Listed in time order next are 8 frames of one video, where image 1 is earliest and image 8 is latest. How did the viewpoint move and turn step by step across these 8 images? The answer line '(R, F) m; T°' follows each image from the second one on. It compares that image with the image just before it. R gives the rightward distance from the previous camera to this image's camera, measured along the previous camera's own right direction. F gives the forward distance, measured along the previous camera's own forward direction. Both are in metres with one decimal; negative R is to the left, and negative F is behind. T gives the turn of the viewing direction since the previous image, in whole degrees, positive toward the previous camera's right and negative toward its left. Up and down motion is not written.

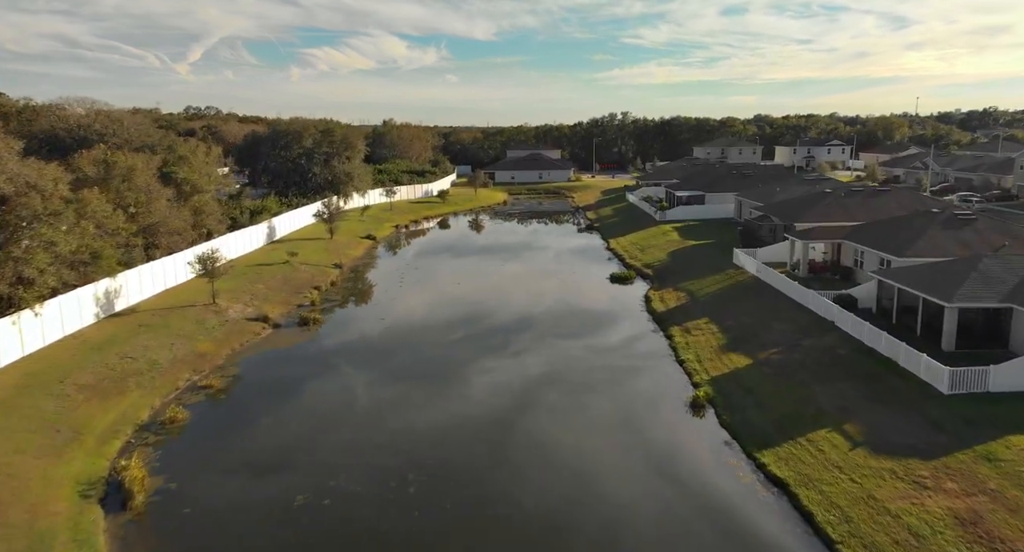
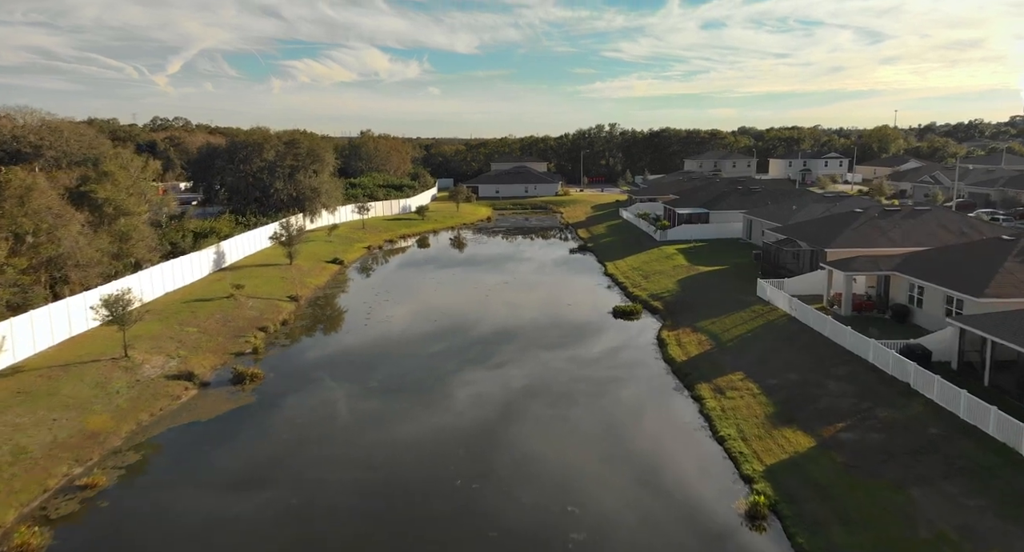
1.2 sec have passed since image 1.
(-0.1, +5.5) m; +2°
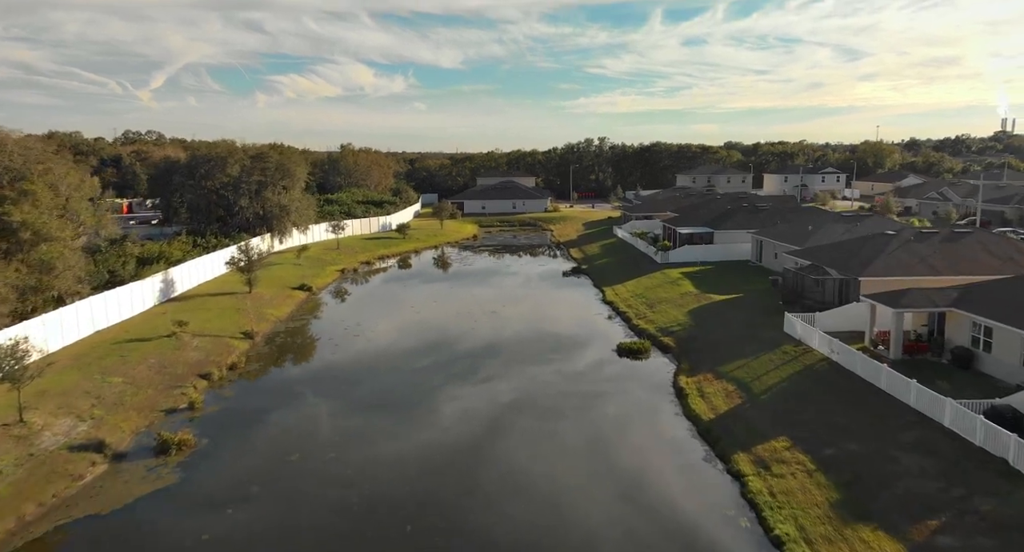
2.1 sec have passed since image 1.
(-0.1, +4.3) m; +1°
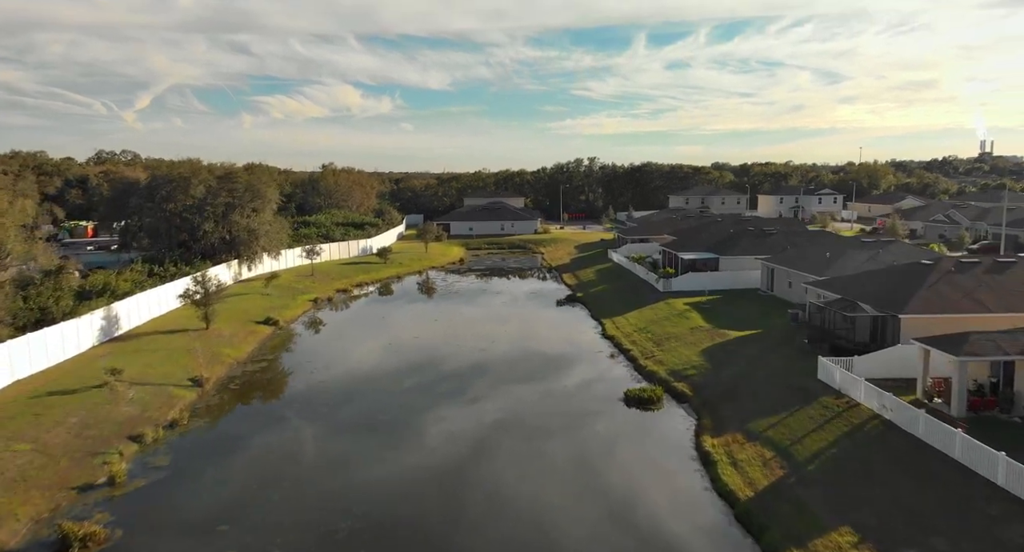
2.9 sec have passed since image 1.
(-0.2, +3.7) m; +1°
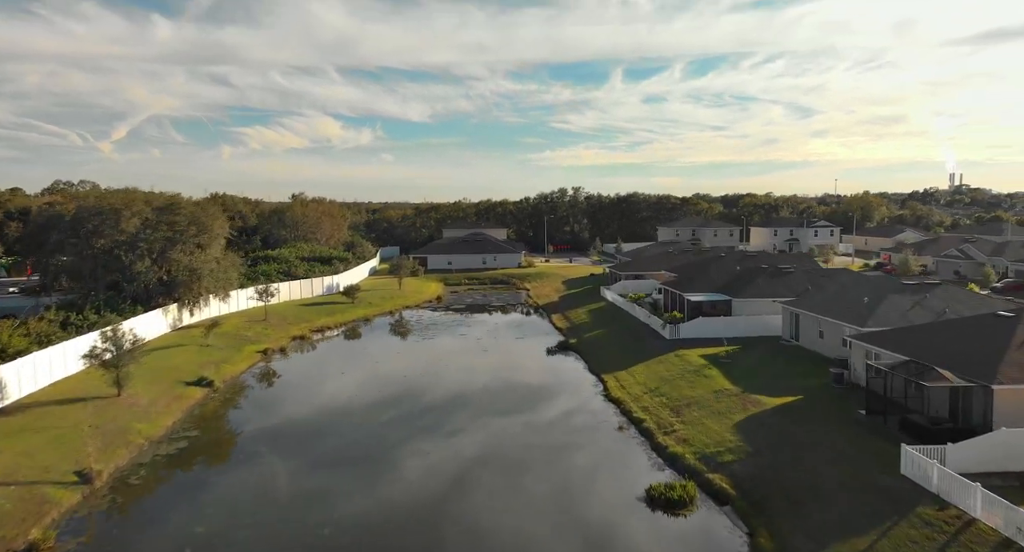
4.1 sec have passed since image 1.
(-0.2, +5.5) m; +2°
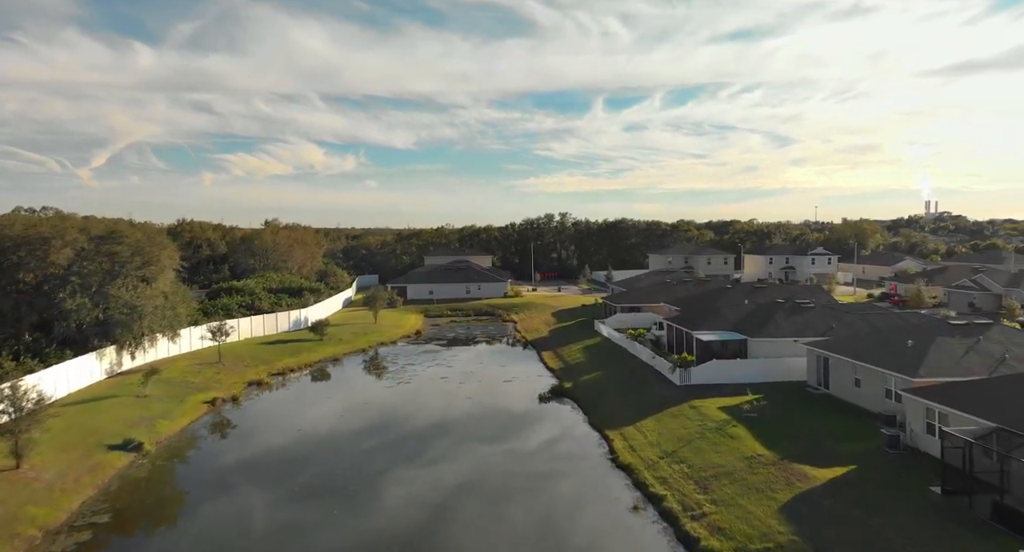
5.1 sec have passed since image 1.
(-0.2, +4.3) m; +2°
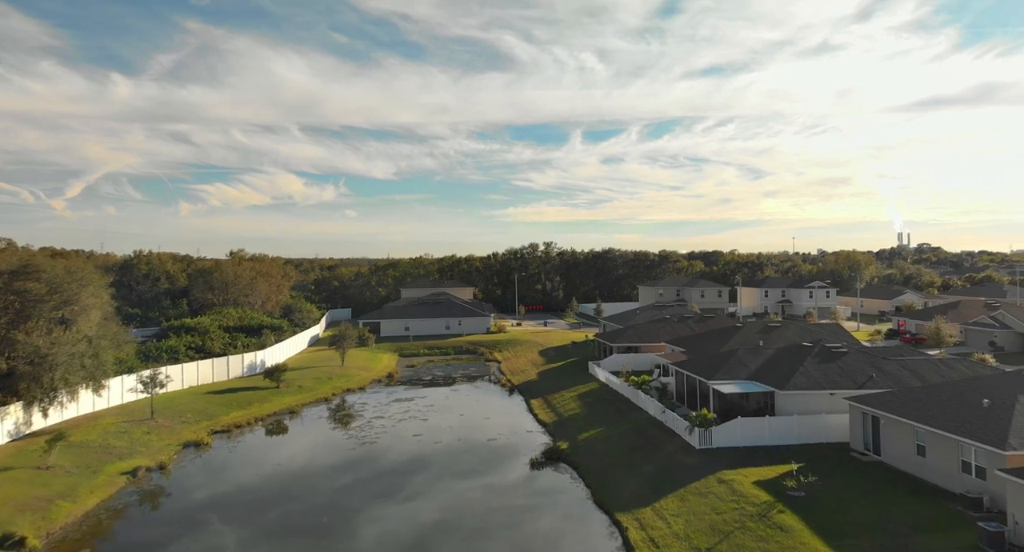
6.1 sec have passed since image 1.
(-0.3, +4.9) m; +2°
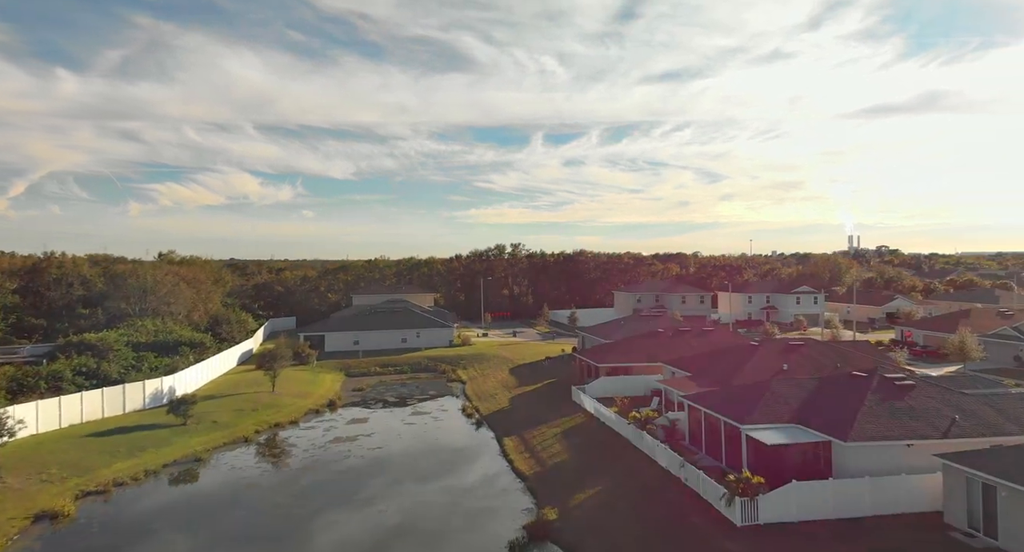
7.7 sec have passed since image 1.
(-0.3, +7.2) m; +3°
